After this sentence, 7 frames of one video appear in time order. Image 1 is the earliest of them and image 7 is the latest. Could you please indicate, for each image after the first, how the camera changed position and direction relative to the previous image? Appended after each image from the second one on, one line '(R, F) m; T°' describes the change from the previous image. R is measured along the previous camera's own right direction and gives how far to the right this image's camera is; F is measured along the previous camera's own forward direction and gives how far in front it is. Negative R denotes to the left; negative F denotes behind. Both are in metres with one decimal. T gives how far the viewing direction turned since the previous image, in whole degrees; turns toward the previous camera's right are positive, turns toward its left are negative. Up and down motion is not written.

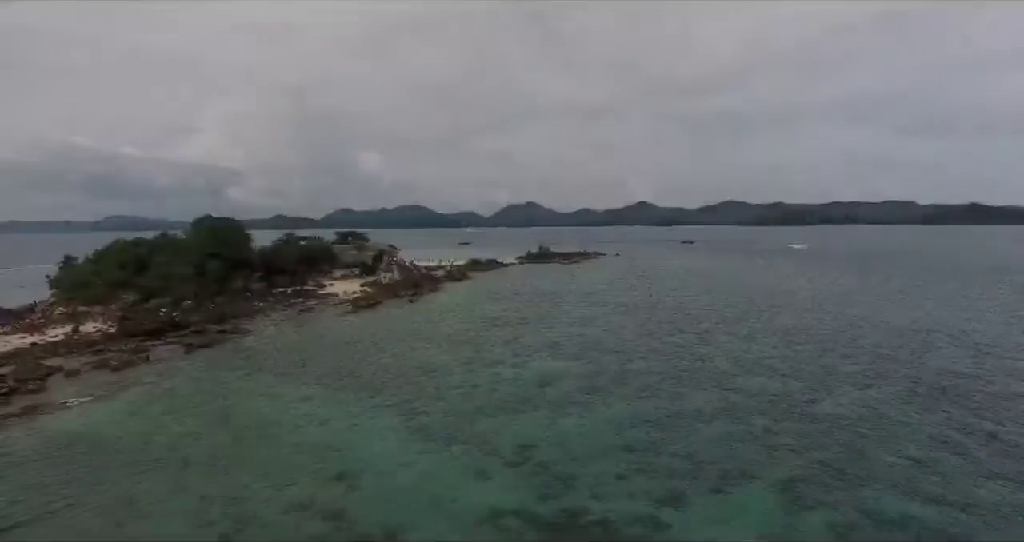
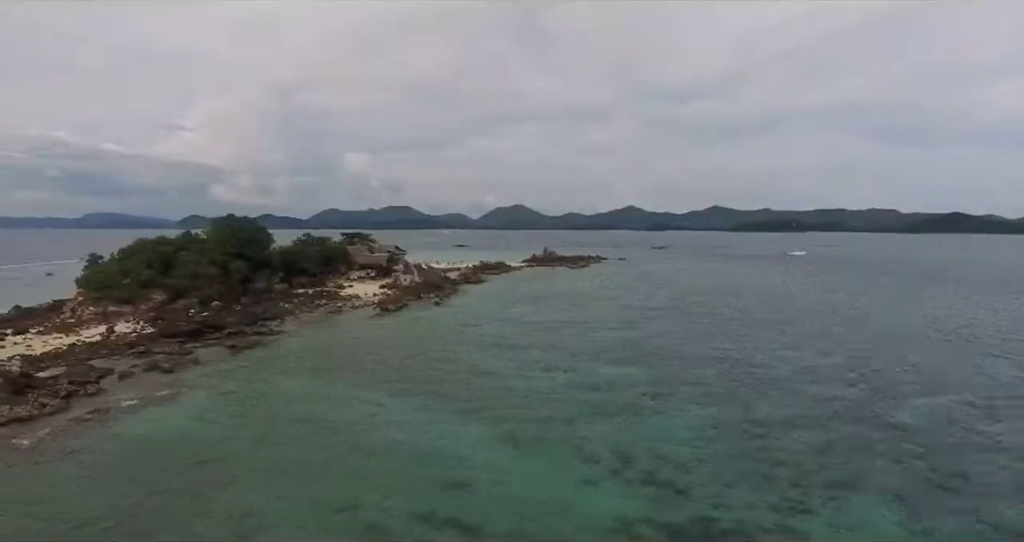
(-3.0, +0.2) m; +1°
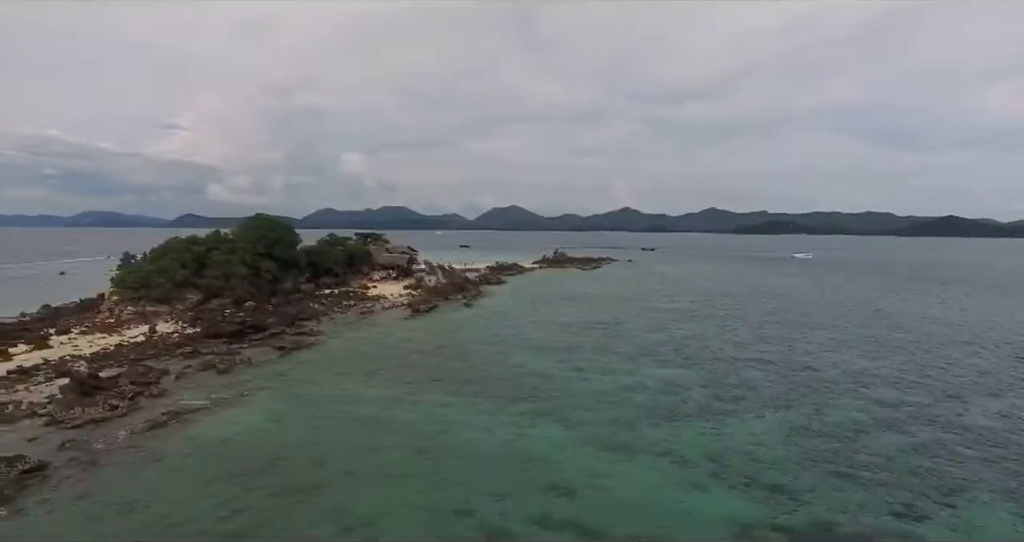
(-2.6, +0.1) m; +1°
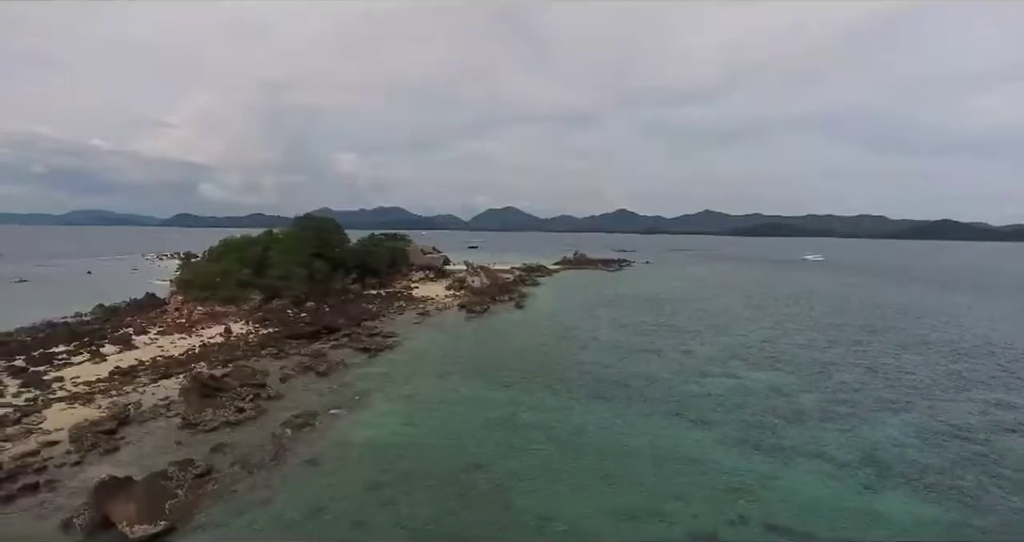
(-4.3, +0.2) m; +1°
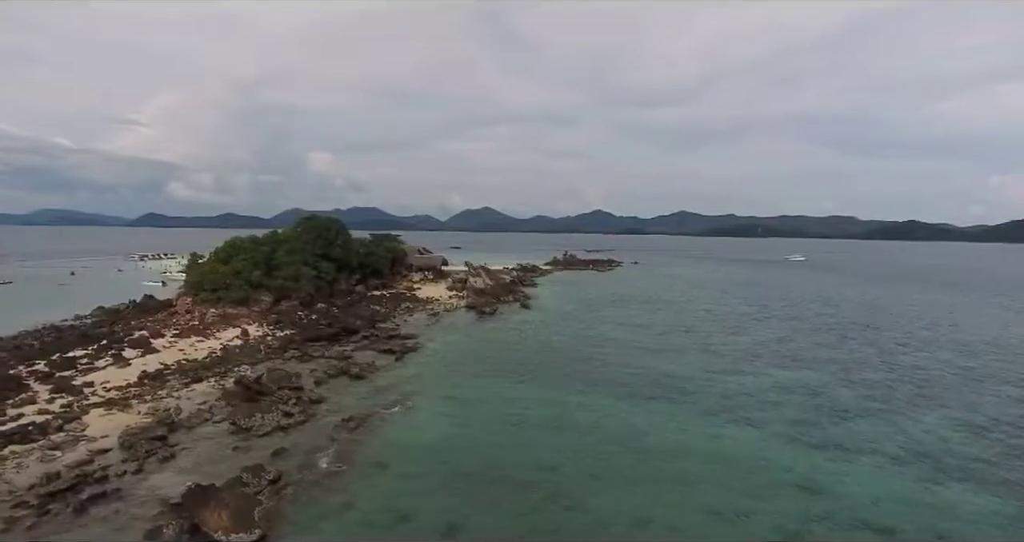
(-2.3, +0.1) m; +2°
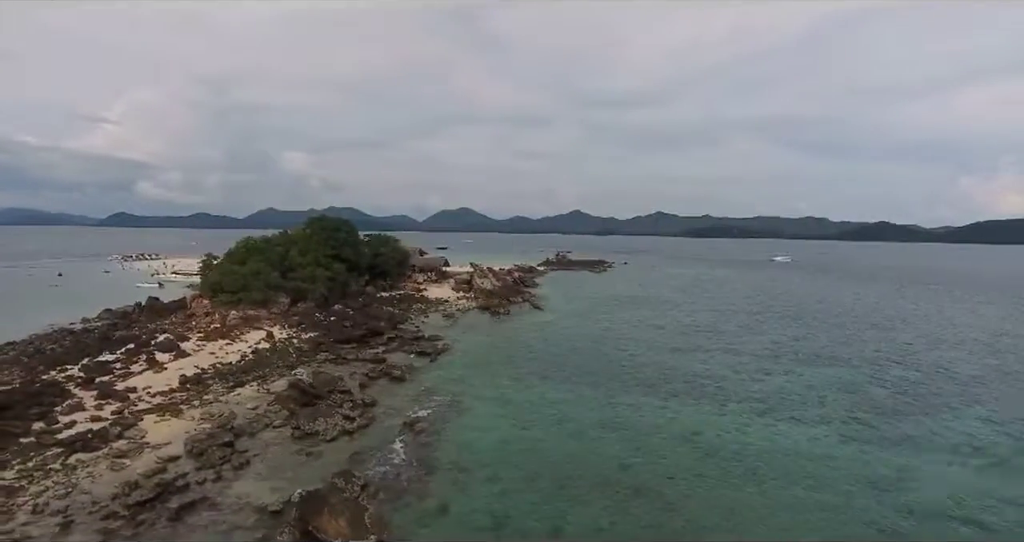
(-2.6, +0.1) m; +2°
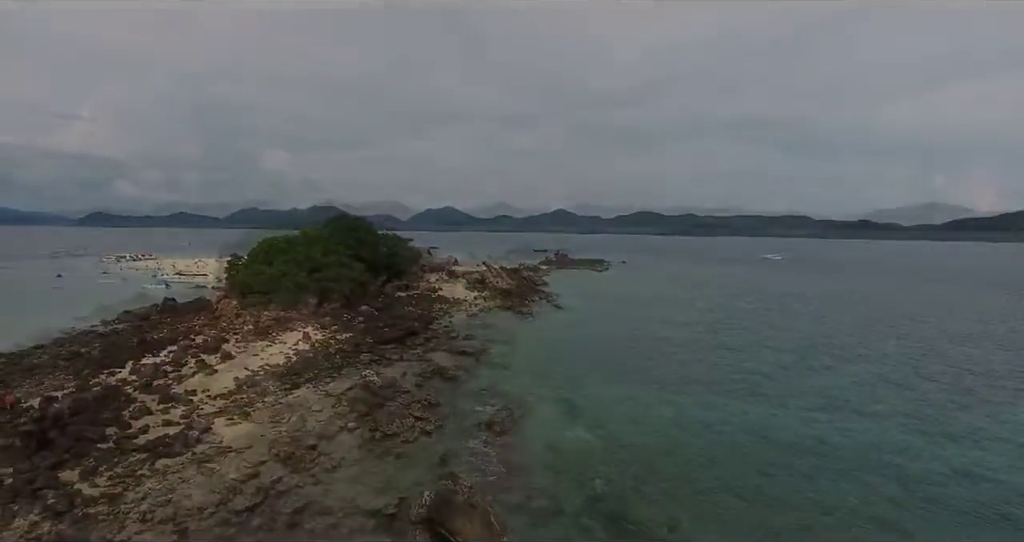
(-2.7, +0.1) m; +2°
